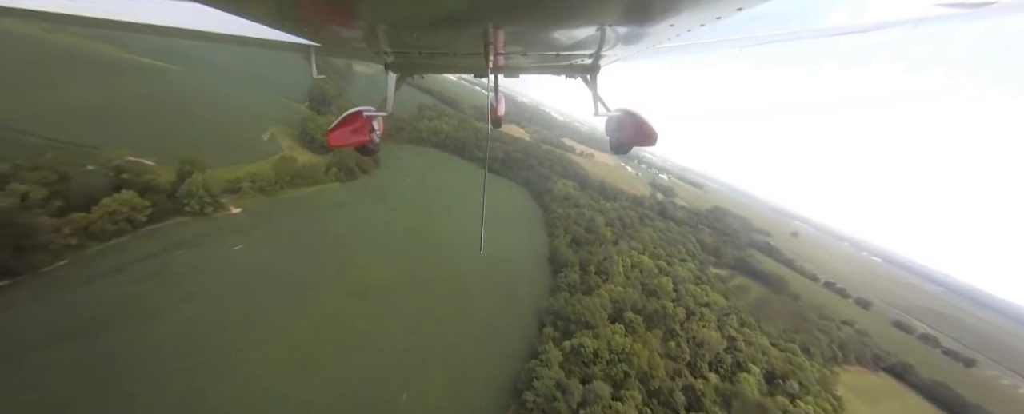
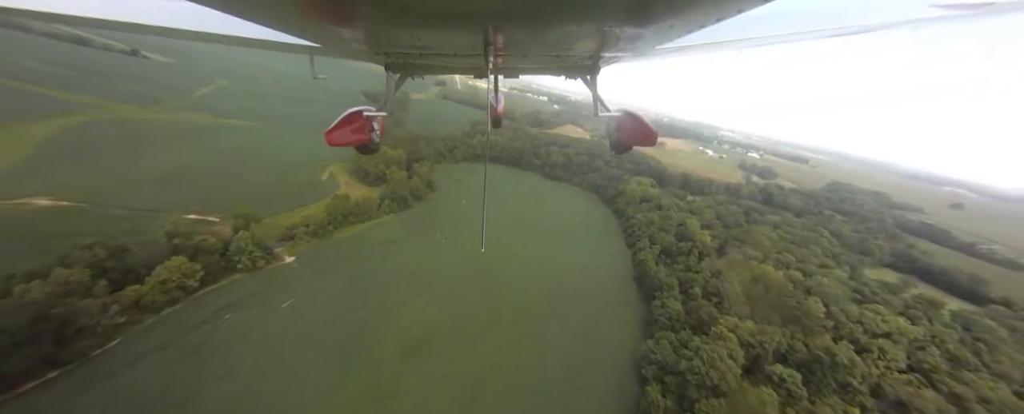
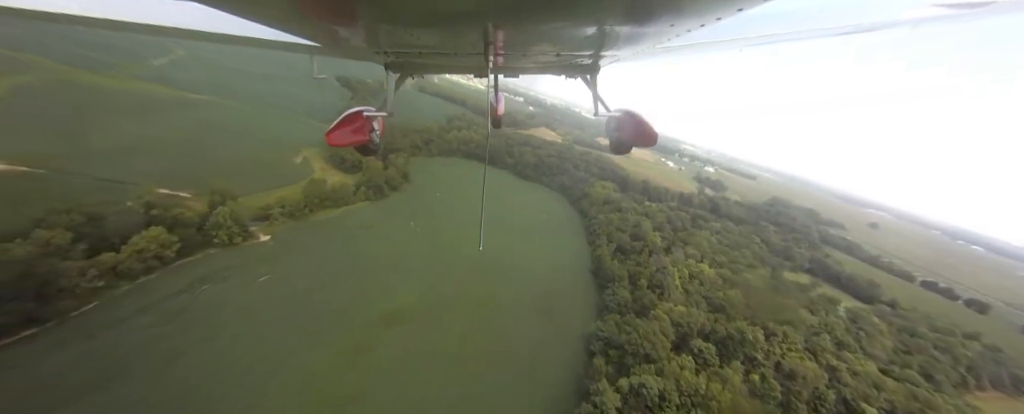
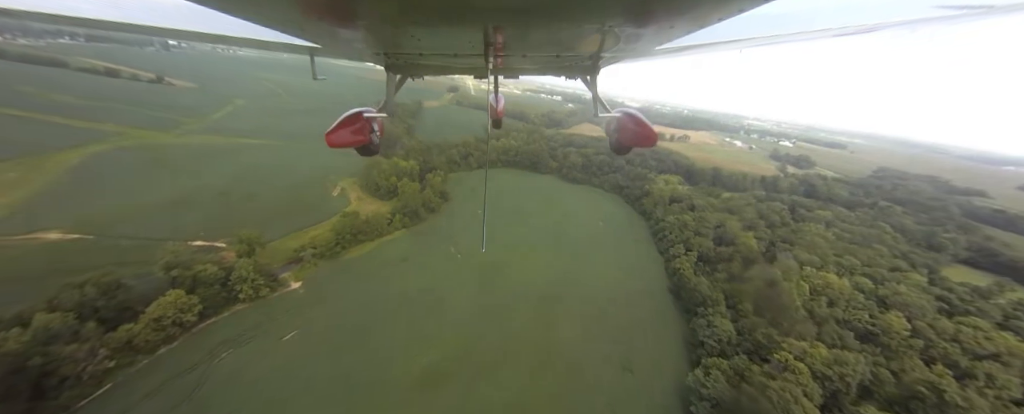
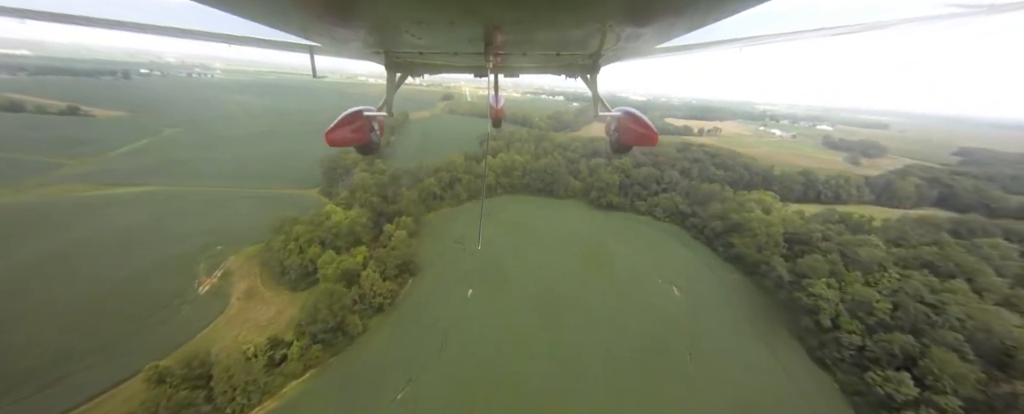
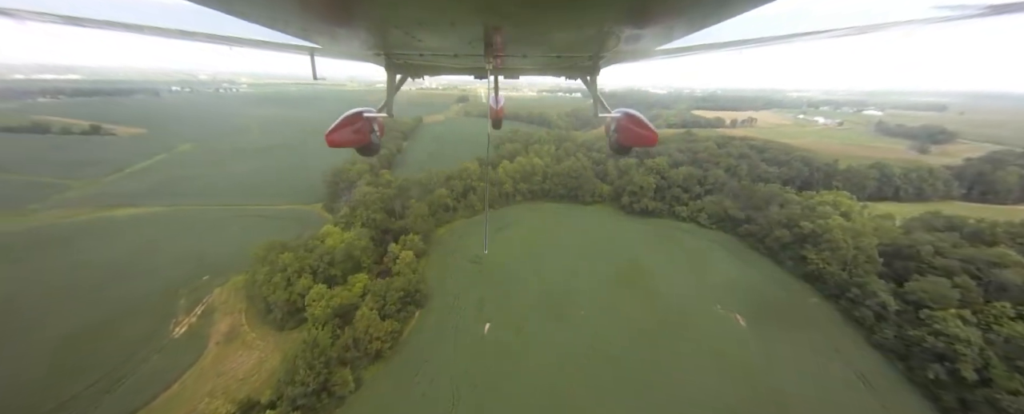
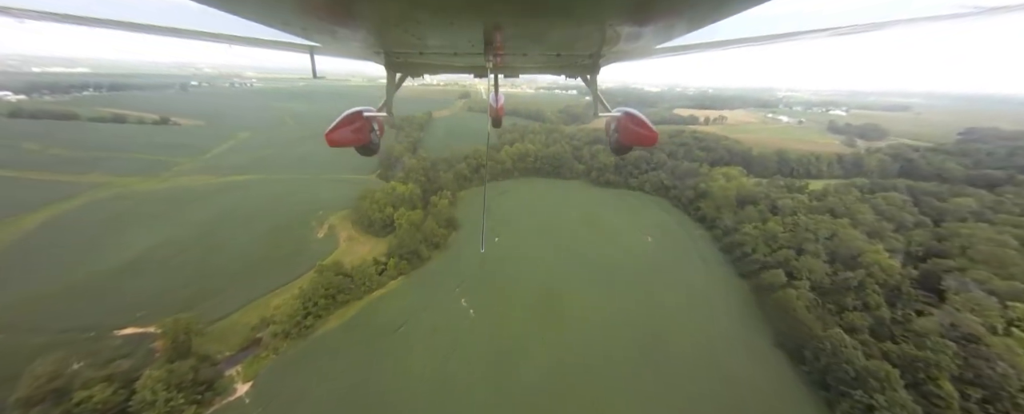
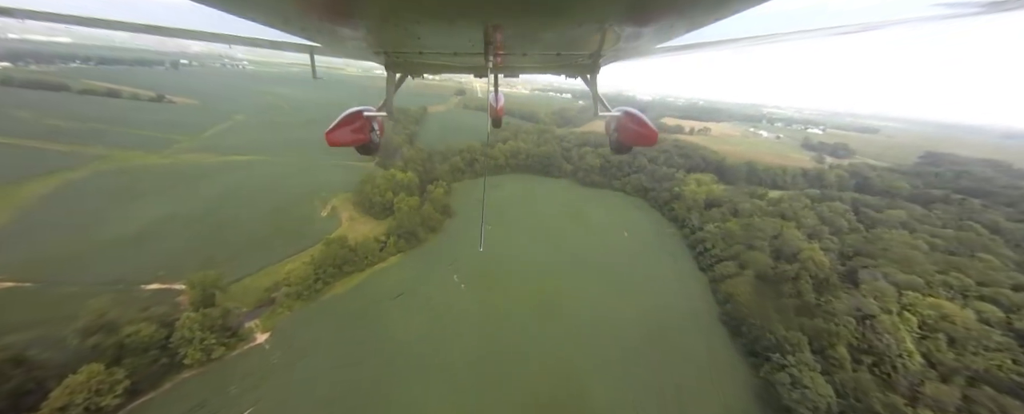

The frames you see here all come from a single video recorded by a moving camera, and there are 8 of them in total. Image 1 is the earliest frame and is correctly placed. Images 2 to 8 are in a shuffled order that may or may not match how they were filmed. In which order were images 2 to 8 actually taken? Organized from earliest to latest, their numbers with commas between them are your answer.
3, 2, 4, 8, 7, 5, 6
